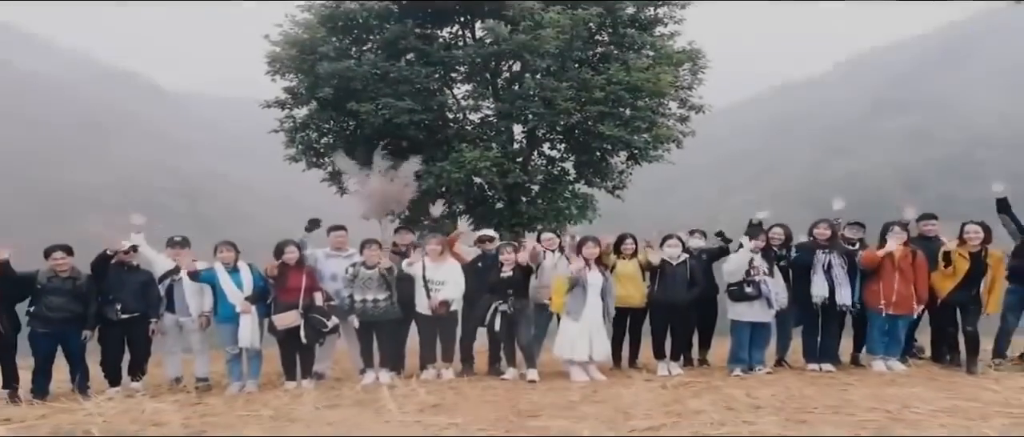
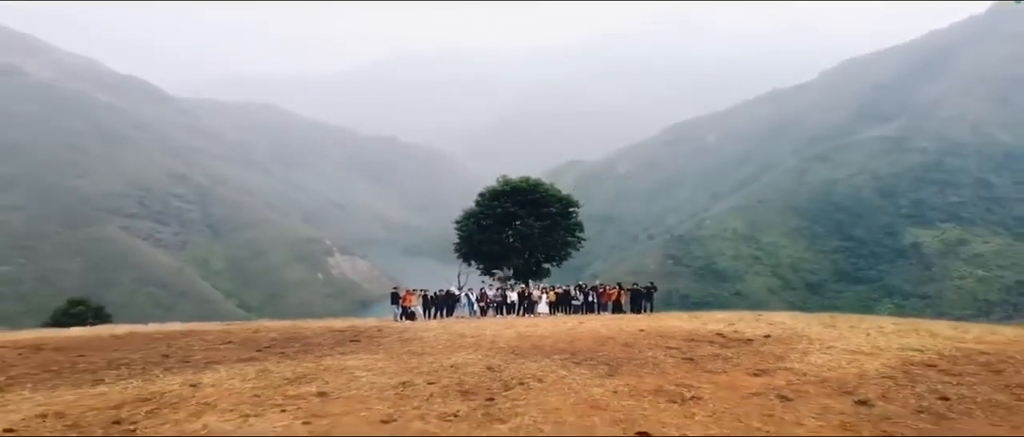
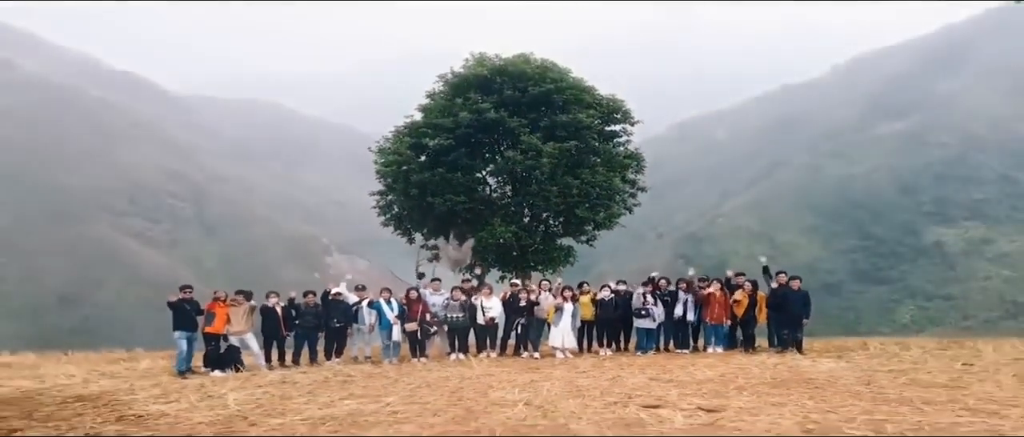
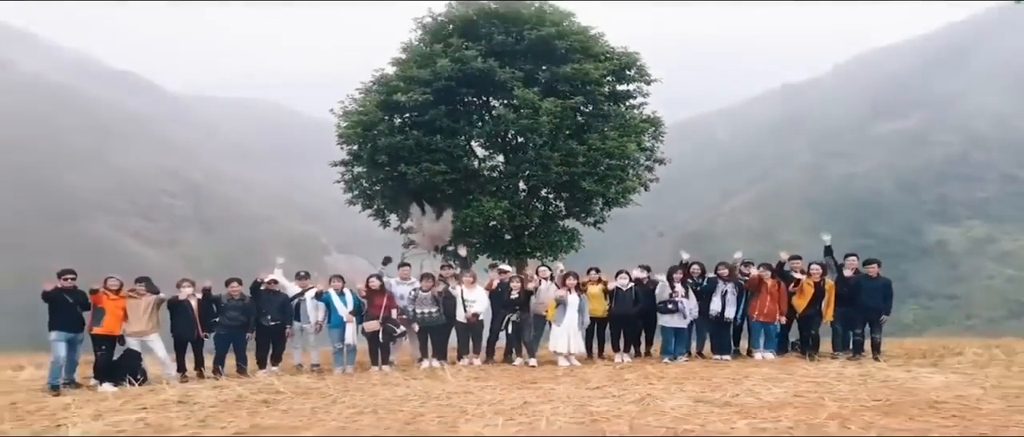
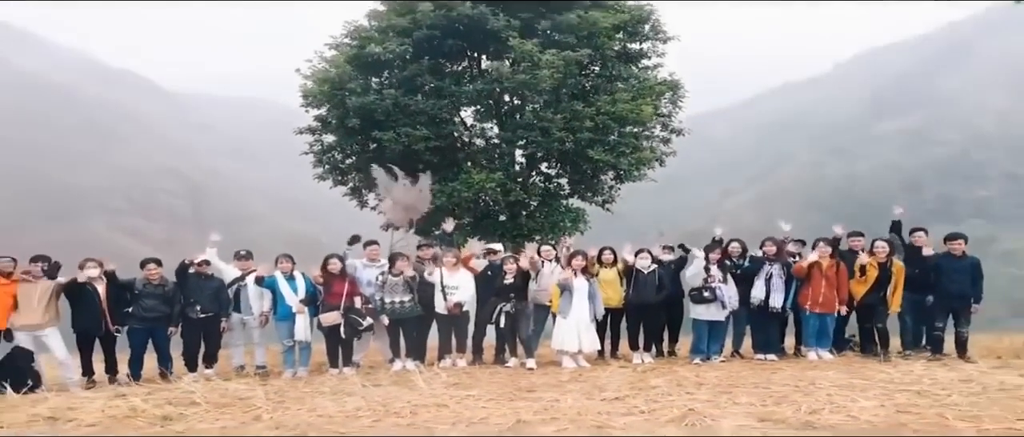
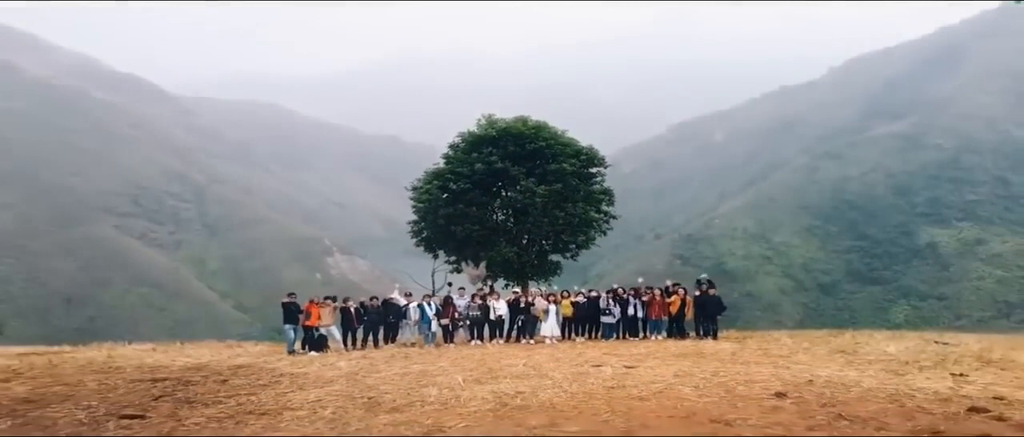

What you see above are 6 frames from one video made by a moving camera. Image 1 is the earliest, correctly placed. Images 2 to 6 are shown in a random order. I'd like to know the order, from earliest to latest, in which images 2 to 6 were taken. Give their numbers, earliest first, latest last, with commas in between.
5, 4, 3, 6, 2
